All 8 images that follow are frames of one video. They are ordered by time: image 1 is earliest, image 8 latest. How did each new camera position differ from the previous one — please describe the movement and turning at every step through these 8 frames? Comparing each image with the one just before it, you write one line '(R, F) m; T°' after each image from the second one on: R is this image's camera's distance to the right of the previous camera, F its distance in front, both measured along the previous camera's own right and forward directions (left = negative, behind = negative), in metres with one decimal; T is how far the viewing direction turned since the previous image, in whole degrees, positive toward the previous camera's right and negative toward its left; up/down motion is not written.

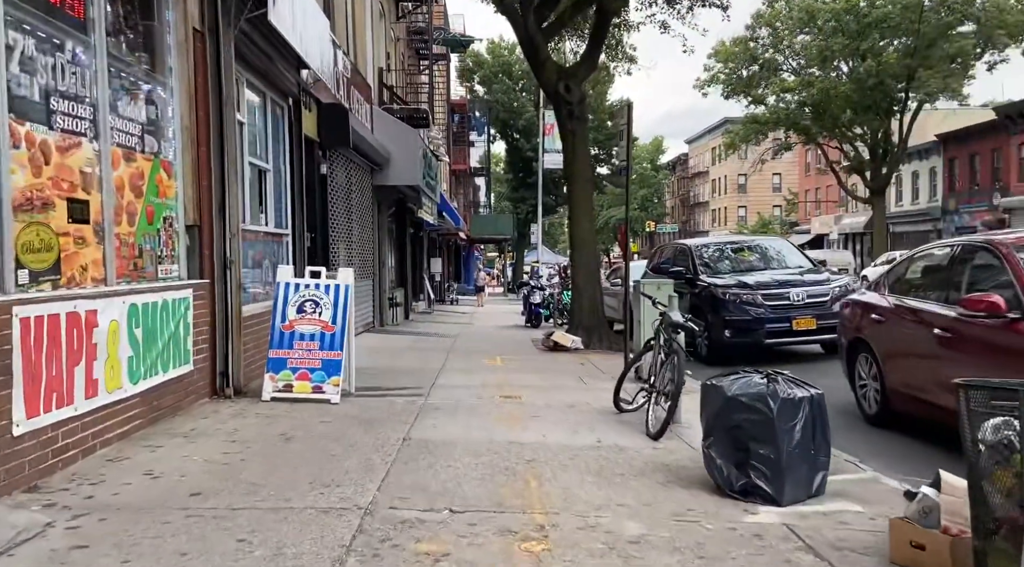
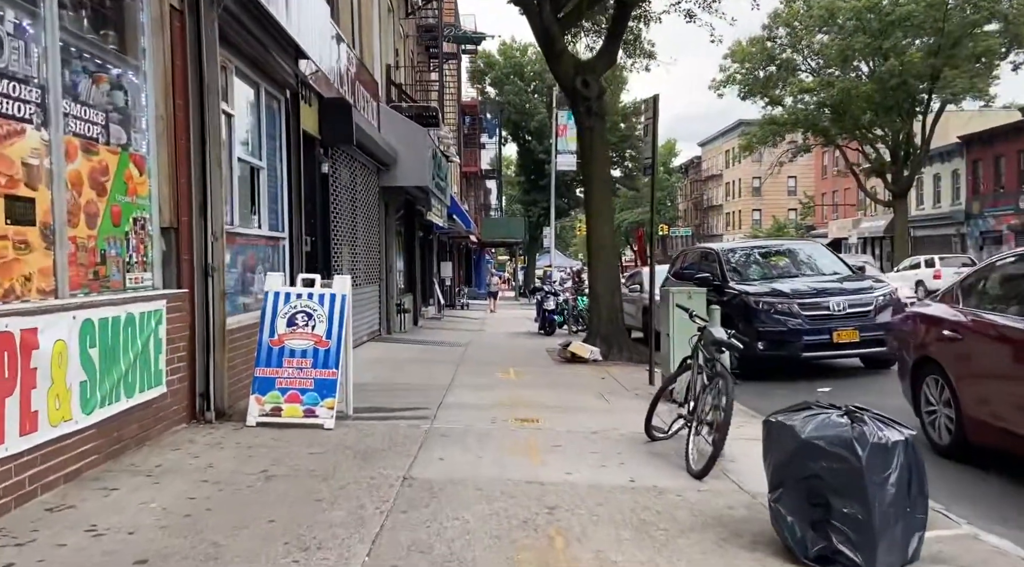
(-0.1, +0.8) m; -1°
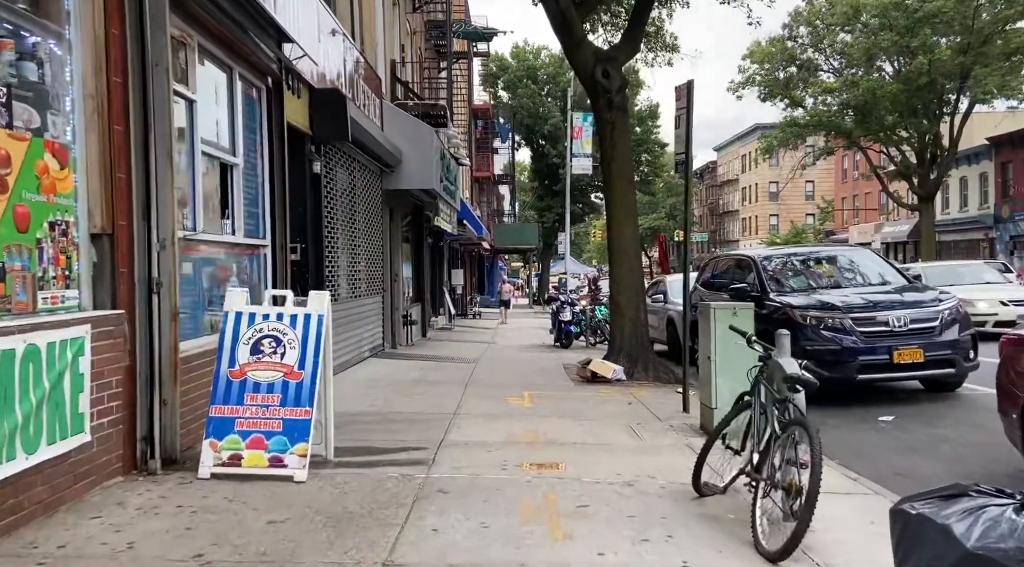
(0.0, +1.2) m; -1°
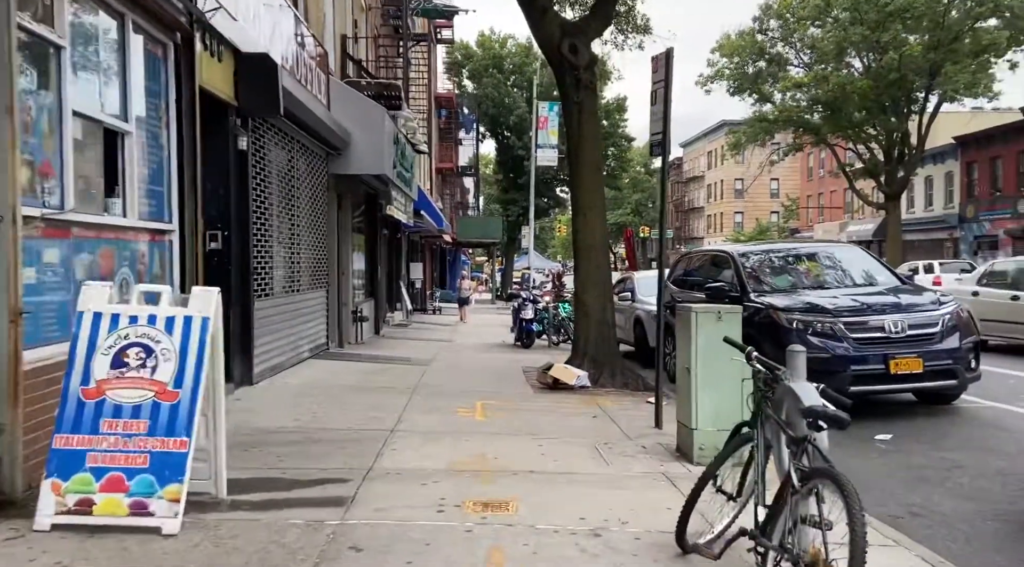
(+0.1, +1.1) m; +3°
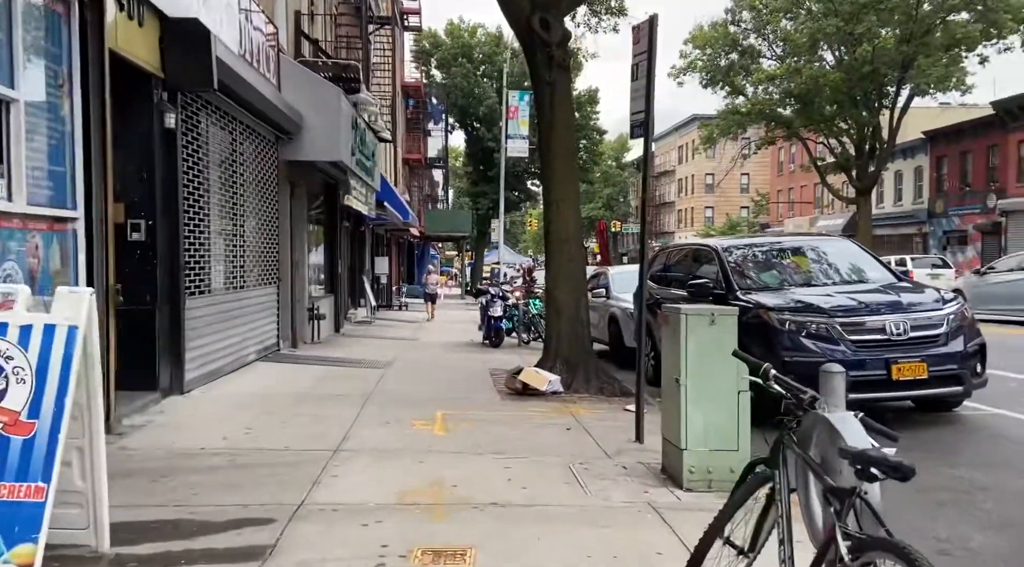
(+0.1, +0.9) m; +2°
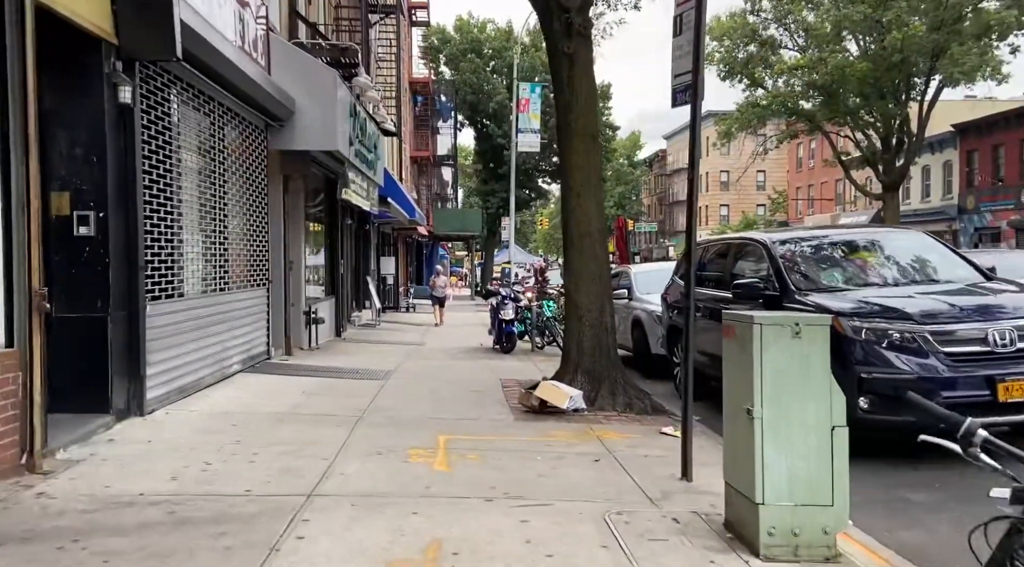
(0.0, +1.2) m; -1°
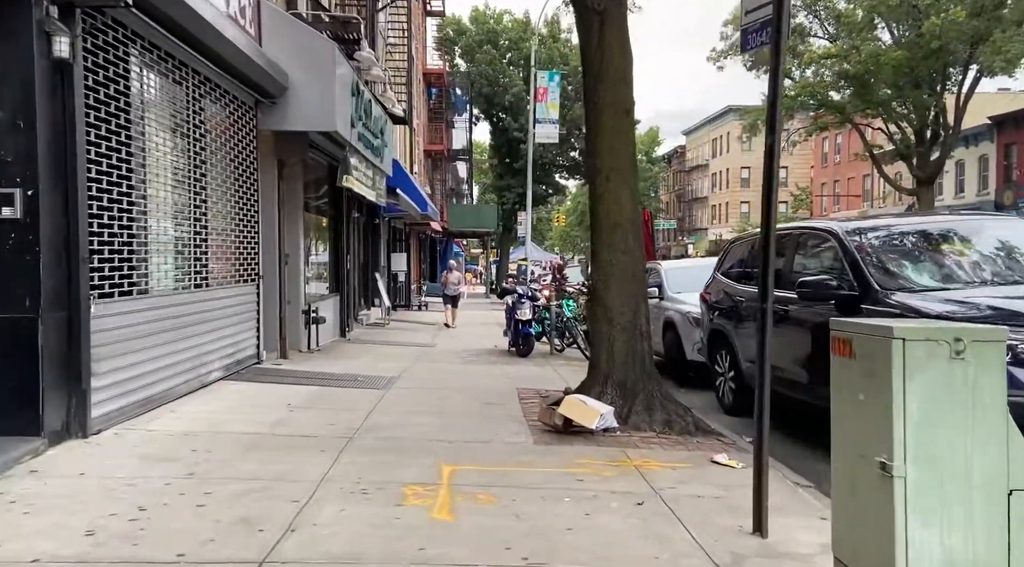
(0.0, +1.2) m; -1°
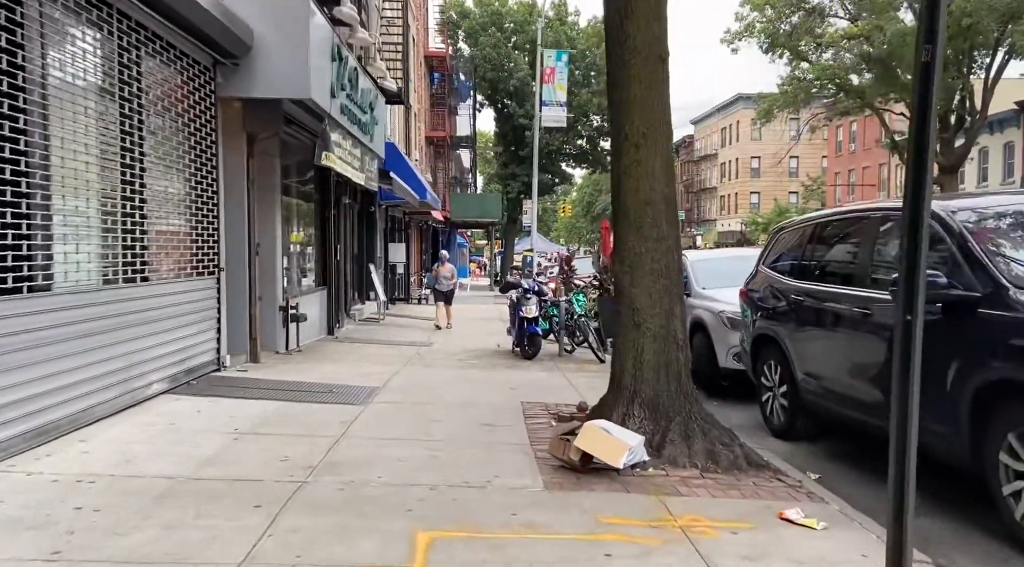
(0.0, +1.5) m; 0°
